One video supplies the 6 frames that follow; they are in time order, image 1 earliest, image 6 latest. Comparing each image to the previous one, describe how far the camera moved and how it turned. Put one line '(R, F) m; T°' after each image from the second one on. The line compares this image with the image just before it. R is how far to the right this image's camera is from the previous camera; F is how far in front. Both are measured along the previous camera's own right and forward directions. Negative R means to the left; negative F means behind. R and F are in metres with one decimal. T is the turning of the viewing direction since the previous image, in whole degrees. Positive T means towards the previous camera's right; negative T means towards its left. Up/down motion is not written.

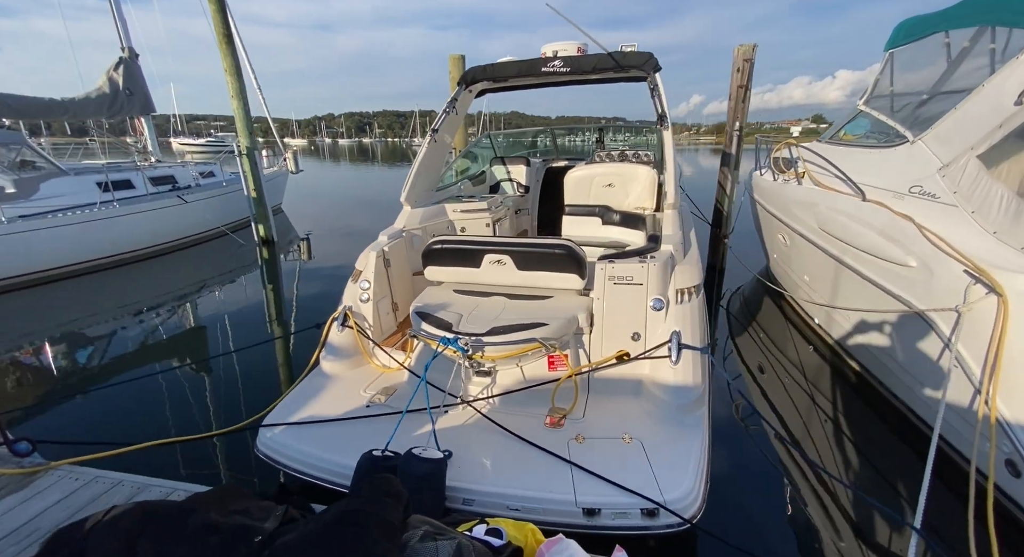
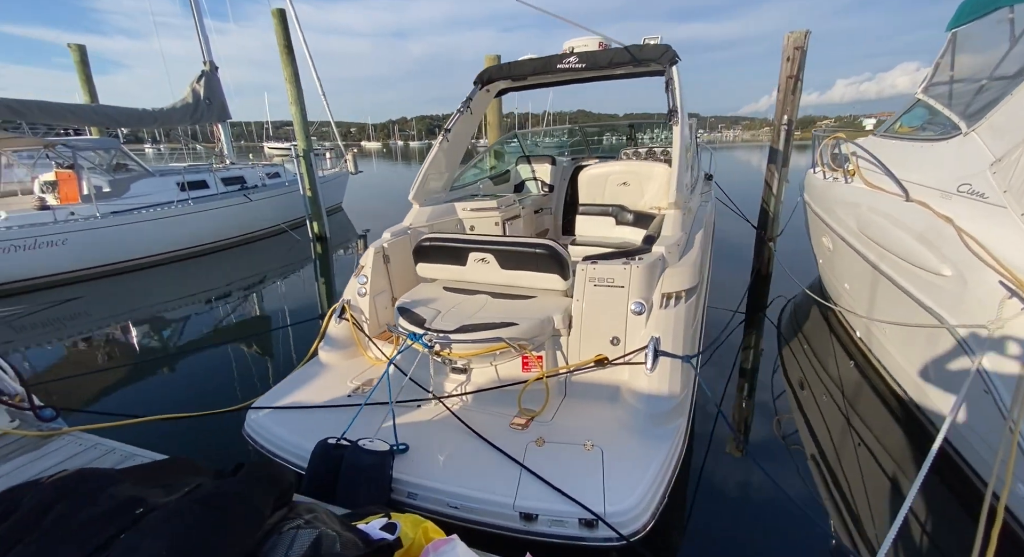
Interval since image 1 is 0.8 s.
(+0.5, 0.0) m; -9°
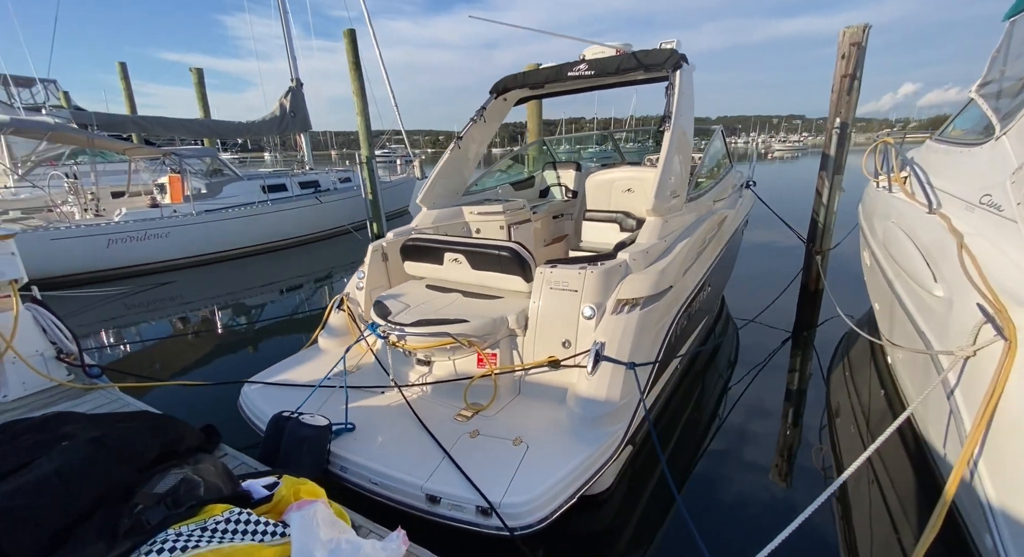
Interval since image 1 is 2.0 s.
(+0.7, 0.0) m; -11°
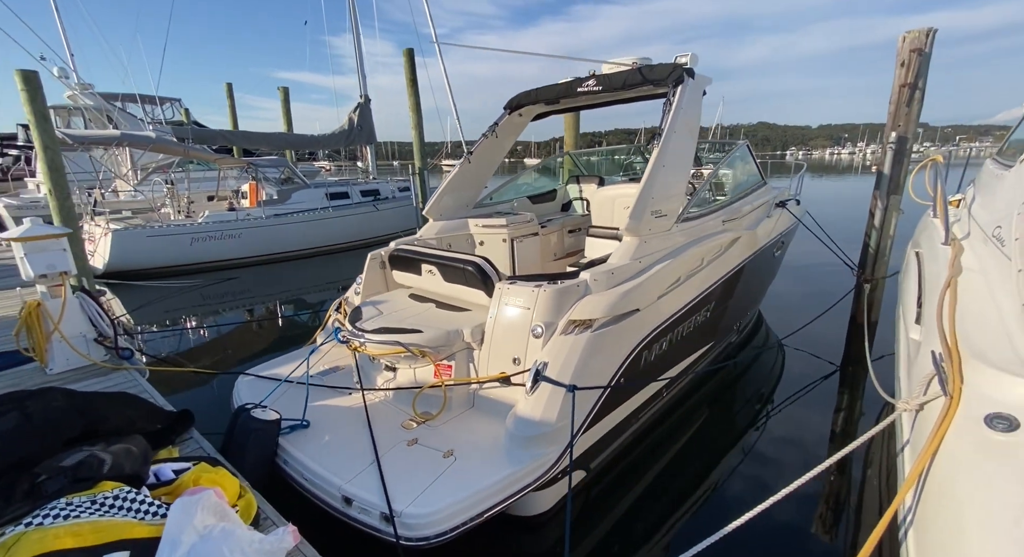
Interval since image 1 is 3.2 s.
(+0.7, 0.0) m; -10°
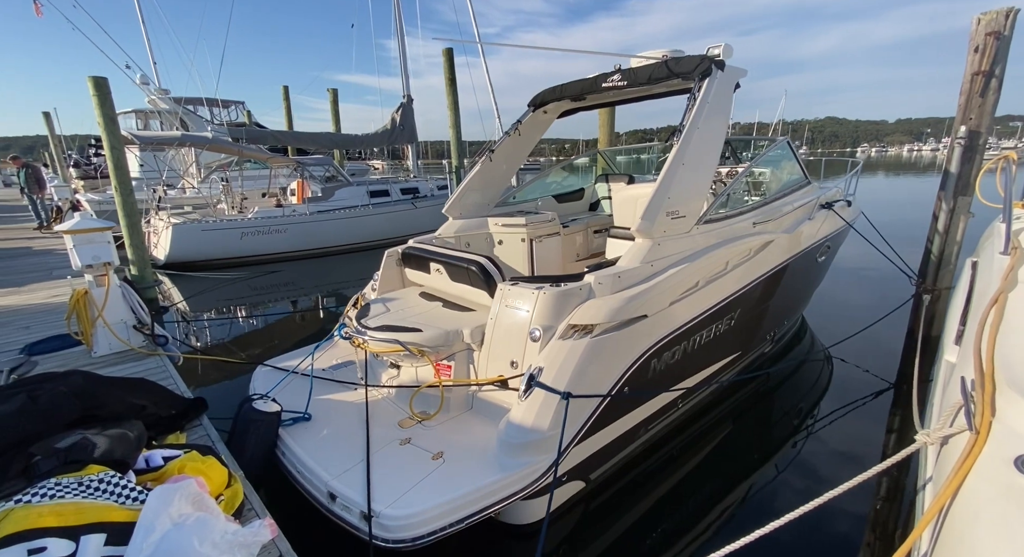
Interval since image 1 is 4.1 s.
(+0.3, +0.1) m; -6°
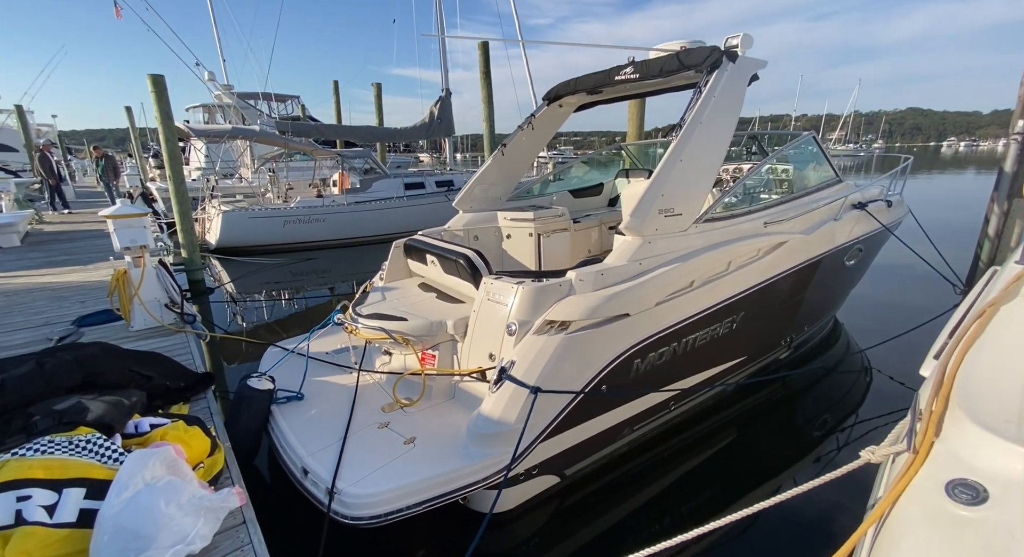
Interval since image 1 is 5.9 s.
(+0.3, 0.0) m; -6°
